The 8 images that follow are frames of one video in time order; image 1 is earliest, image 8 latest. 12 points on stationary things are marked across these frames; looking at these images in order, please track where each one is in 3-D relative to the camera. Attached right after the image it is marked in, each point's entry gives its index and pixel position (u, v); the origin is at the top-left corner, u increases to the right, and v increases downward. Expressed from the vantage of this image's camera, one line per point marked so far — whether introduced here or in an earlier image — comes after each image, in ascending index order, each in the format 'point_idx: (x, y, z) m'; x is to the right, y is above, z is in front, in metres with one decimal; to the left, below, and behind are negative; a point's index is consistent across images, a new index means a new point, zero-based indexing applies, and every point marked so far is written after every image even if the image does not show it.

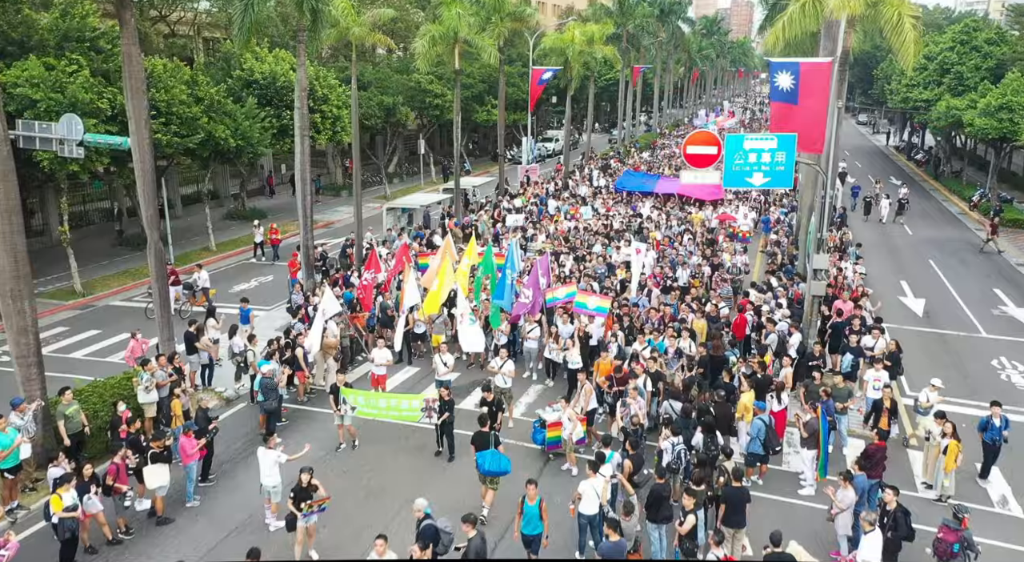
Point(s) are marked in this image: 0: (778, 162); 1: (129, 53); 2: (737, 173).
0: (+5.3, +2.3, +17.1) m
1: (-7.3, +4.3, +16.2) m
2: (+4.5, +2.1, +17.1) m
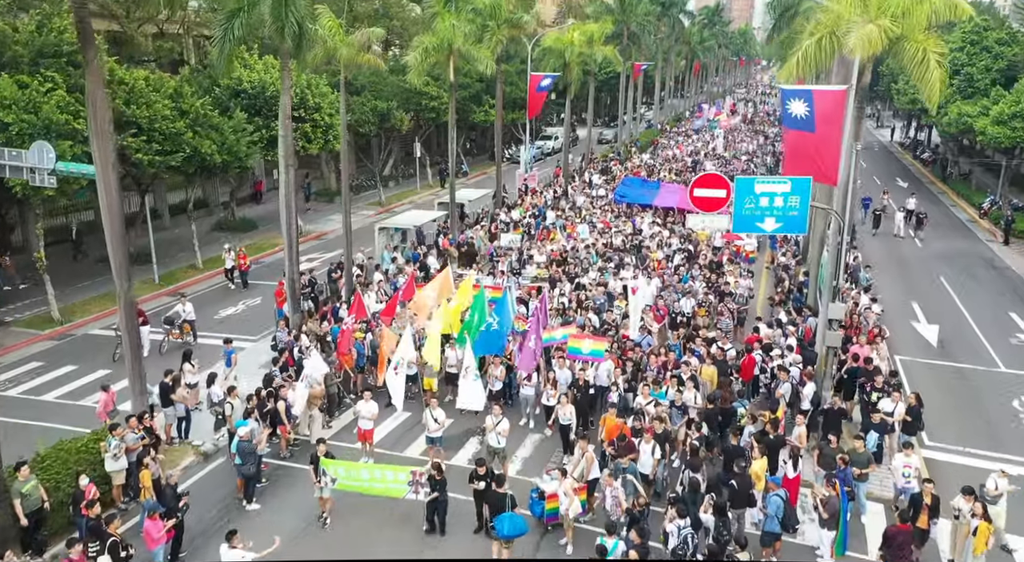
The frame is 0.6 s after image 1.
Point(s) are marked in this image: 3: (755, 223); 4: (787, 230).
0: (+5.2, +1.4, +15.9) m
1: (-7.4, +3.3, +15.1) m
2: (+4.4, +1.2, +16.0) m
3: (+4.6, +1.1, +16.0) m
4: (+5.1, +0.9, +16.0) m
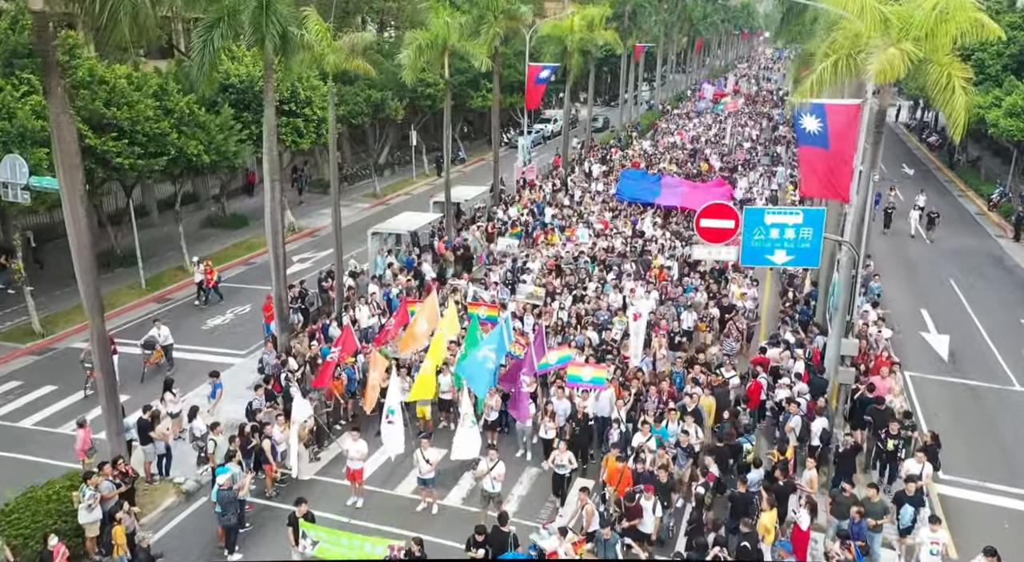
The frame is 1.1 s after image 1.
0: (+5.1, +0.7, +15.0) m
1: (-7.5, +2.6, +14.1) m
2: (+4.3, +0.5, +15.1) m
3: (+4.5, +0.5, +15.1) m
4: (+5.1, +0.3, +15.1) m
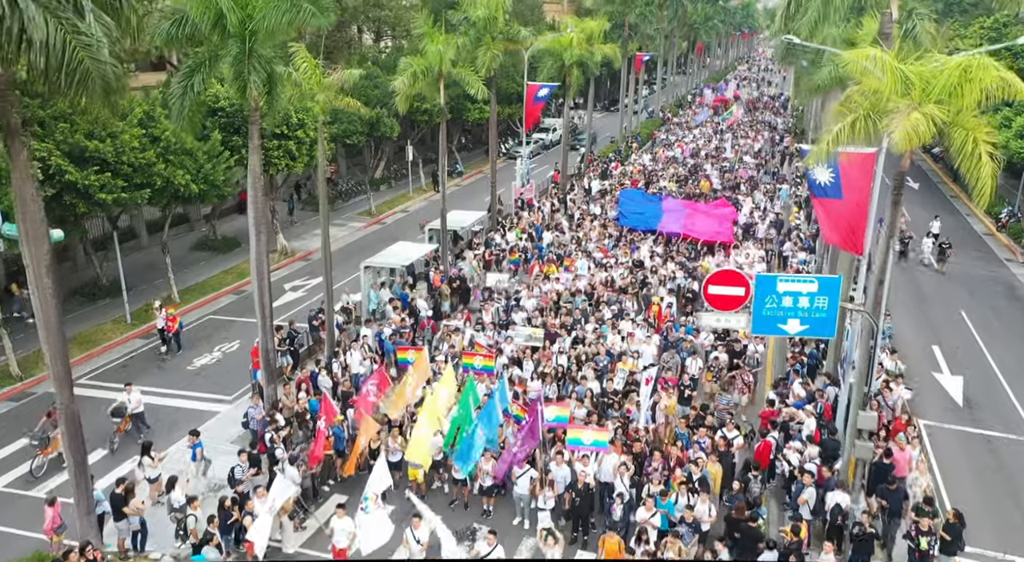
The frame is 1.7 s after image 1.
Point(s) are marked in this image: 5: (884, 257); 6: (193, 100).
0: (+5.1, -0.4, +14.1) m
1: (-7.5, +1.5, +13.1) m
2: (+4.2, -0.6, +14.2) m
3: (+4.4, -0.7, +14.2) m
4: (+5.0, -0.9, +14.1) m
5: (+6.3, +0.3, +14.5) m
6: (-6.6, +3.7, +17.6) m
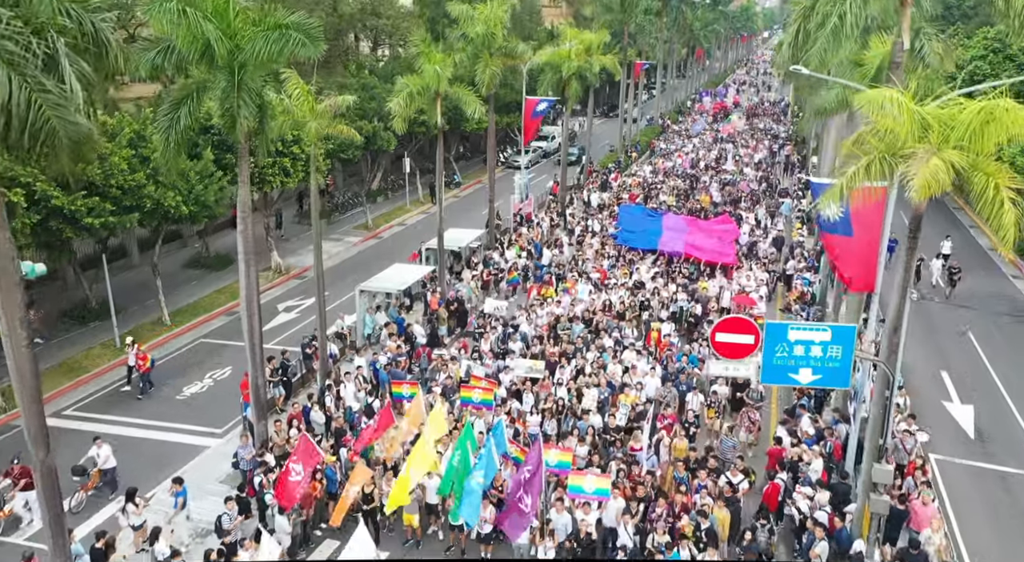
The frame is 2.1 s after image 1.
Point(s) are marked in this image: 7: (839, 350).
0: (+5.0, -1.2, +13.5) m
1: (-7.6, +0.7, +12.5) m
2: (+4.2, -1.4, +13.5) m
3: (+4.4, -1.5, +13.6) m
4: (+5.0, -1.6, +13.5) m
5: (+6.3, -0.4, +13.9) m
6: (-6.6, +2.9, +17.0) m
7: (+5.1, -1.1, +13.4) m
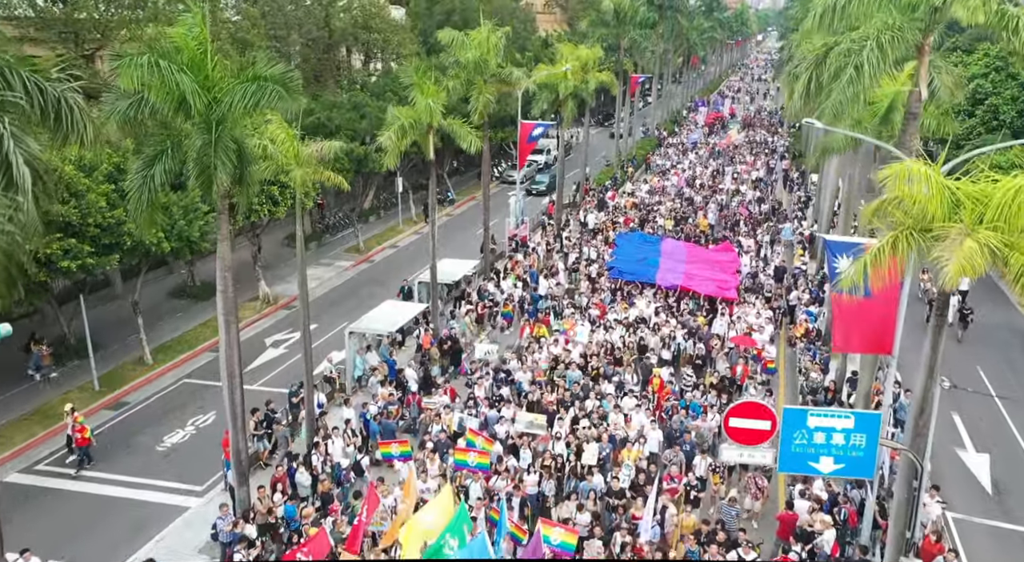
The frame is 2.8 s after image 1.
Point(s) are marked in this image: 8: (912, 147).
0: (+5.0, -2.4, +12.5) m
1: (-7.6, -0.5, +11.4) m
2: (+4.2, -2.6, +12.5) m
3: (+4.4, -2.6, +12.6) m
4: (+4.9, -2.8, +12.5) m
5: (+6.2, -1.6, +12.9) m
6: (-6.7, +1.7, +15.9) m
7: (+5.1, -2.3, +12.4) m
8: (+8.4, +2.7, +17.8) m
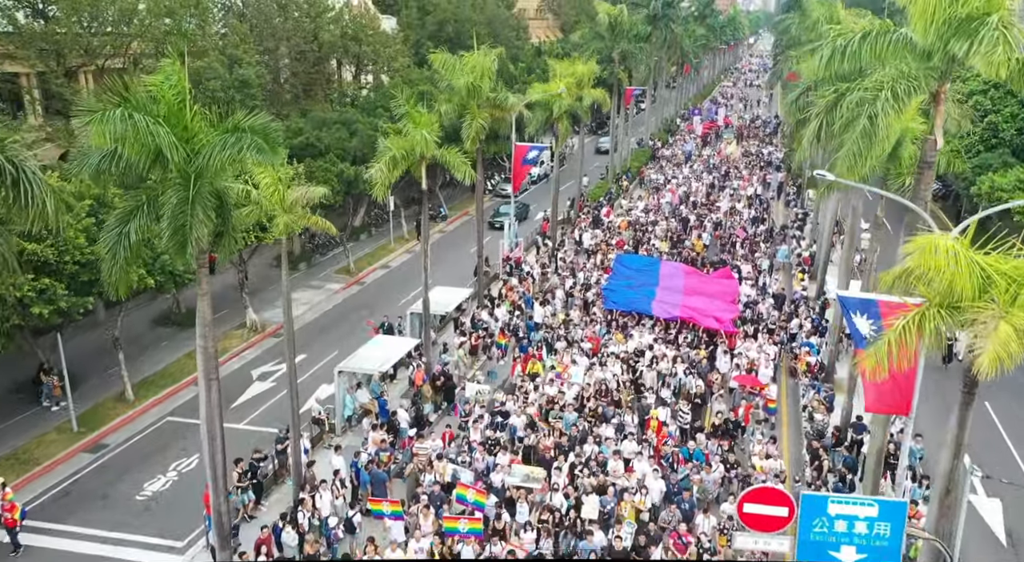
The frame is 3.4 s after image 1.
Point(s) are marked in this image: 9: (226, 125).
0: (+5.0, -3.4, +11.7) m
1: (-7.6, -1.6, +10.5) m
2: (+4.2, -3.6, +11.7) m
3: (+4.3, -3.7, +11.8) m
4: (+4.9, -3.9, +11.7) m
5: (+6.2, -2.6, +12.1) m
6: (-6.8, +0.6, +15.0) m
7: (+5.1, -3.3, +11.6) m
8: (+8.3, +1.7, +17.0) m
9: (-4.9, +2.7, +14.8) m
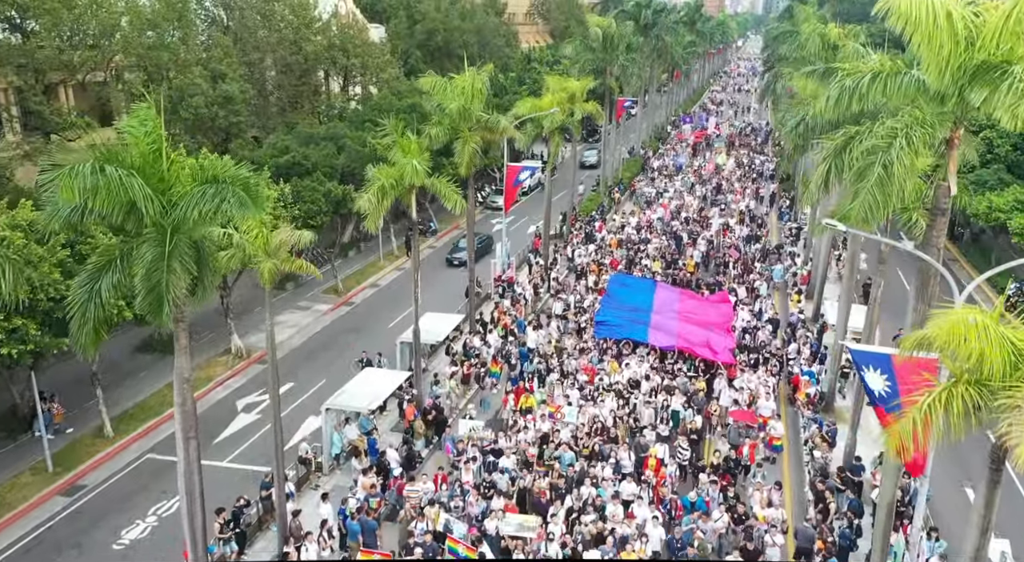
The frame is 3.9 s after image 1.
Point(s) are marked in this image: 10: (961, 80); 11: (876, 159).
0: (+5.0, -4.4, +10.9) m
1: (-7.6, -2.5, +9.6) m
2: (+4.2, -4.6, +11.0) m
3: (+4.3, -4.6, +11.0) m
4: (+4.9, -4.8, +11.0) m
5: (+6.2, -3.6, +11.4) m
6: (-6.8, -0.3, +14.1) m
7: (+5.1, -4.2, +10.9) m
8: (+8.2, +0.8, +16.3) m
9: (-5.0, +1.8, +13.9) m
10: (+8.1, +3.7, +15.4) m
11: (+7.2, +2.6, +16.9) m
